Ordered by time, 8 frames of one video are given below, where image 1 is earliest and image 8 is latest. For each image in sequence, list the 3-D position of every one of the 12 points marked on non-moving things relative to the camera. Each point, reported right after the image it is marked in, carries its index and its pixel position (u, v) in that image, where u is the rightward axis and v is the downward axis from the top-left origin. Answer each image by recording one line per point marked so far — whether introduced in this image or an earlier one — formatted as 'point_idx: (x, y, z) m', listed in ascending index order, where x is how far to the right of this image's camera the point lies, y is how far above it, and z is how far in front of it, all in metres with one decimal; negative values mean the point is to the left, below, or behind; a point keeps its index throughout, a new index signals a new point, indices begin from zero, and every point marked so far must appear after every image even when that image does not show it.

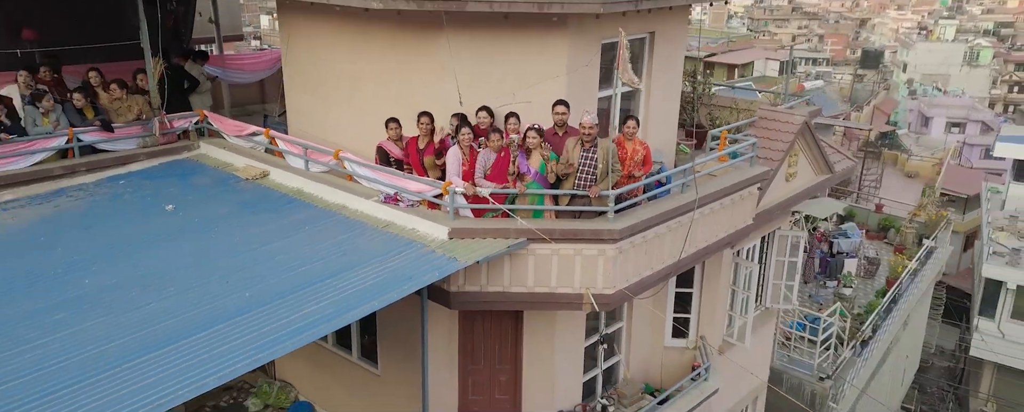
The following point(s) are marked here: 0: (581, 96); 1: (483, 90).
0: (+0.9, +1.4, +9.5) m
1: (-0.4, +1.5, +9.4) m
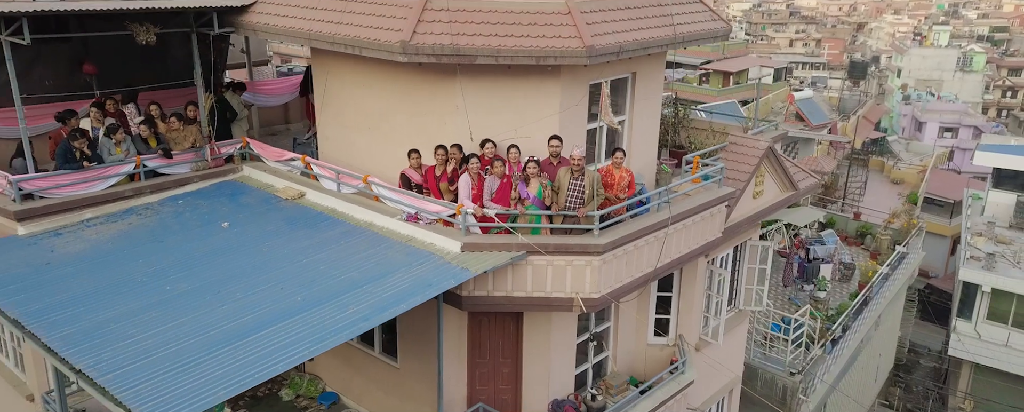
0: (+0.9, +1.1, +11.3) m
1: (-0.3, +1.2, +11.1) m
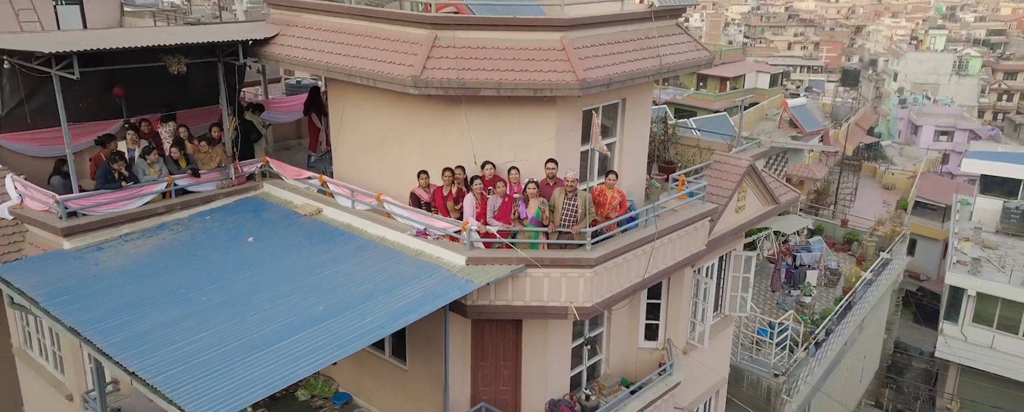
0: (+0.9, +0.9, +12.4) m
1: (-0.3, +1.0, +12.2) m
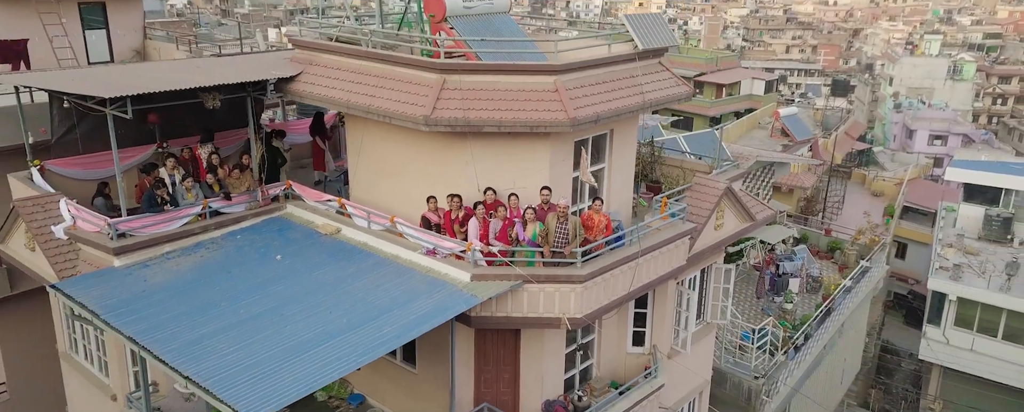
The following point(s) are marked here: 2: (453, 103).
0: (+0.9, +0.5, +13.9) m
1: (-0.4, +0.5, +13.8) m
2: (-1.0, +1.8, +12.8) m
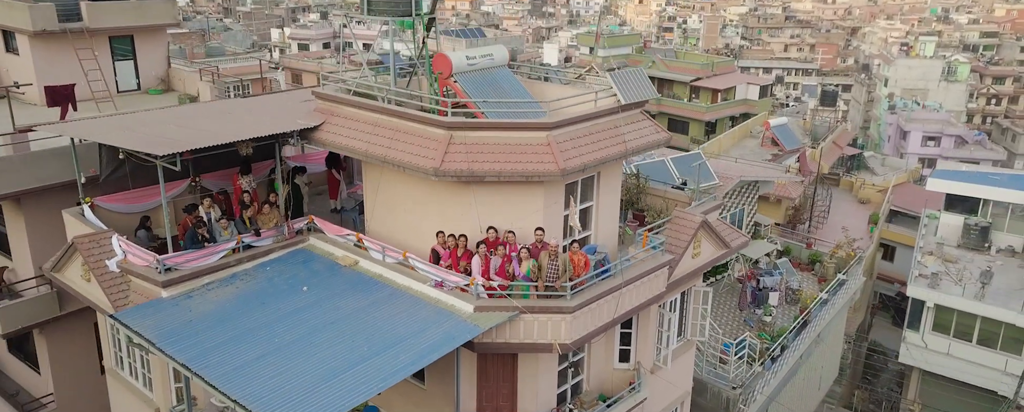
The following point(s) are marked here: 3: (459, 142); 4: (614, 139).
0: (+0.8, -0.3, +15.8) m
1: (-0.4, -0.2, +15.7) m
2: (-1.0, +1.0, +14.7) m
3: (-1.1, +1.3, +14.9) m
4: (+2.2, +1.4, +16.1) m
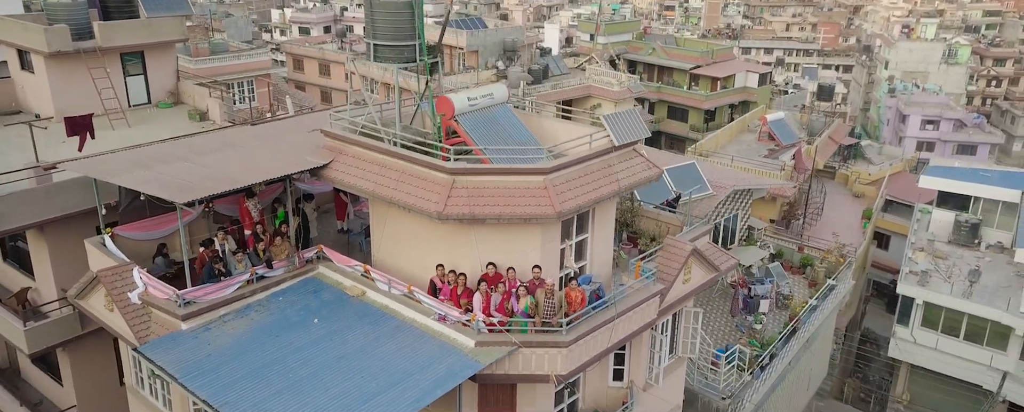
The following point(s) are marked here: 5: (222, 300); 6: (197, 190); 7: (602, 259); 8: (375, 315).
0: (+0.8, -1.1, +16.8) m
1: (-0.4, -1.1, +16.6) m
2: (-1.1, +0.1, +15.6) m
3: (-1.1, +0.4, +15.8) m
4: (+2.2, +0.6, +17.0) m
5: (-6.6, -2.1, +17.0) m
6: (-6.8, +0.4, +16.2) m
7: (+2.2, -1.3, +18.4) m
8: (-3.2, -2.5, +17.1) m
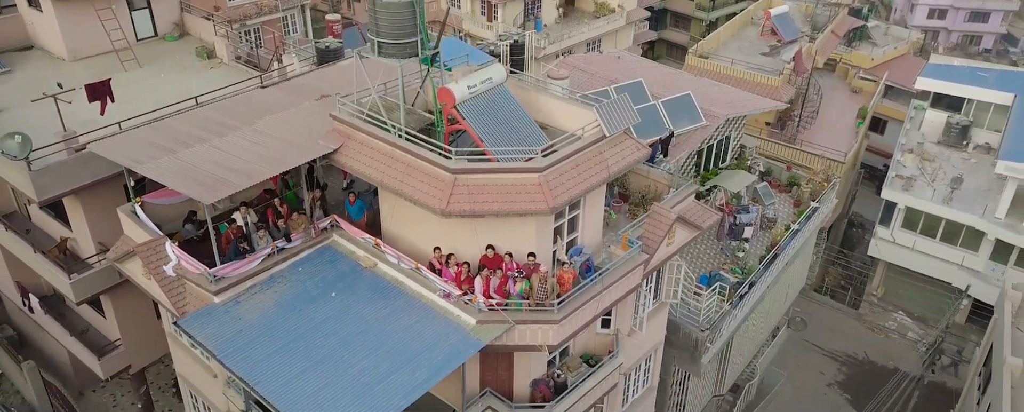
0: (+0.8, -0.8, +18.5) m
1: (-0.5, -0.8, +18.3) m
2: (-1.1, +0.2, +17.1) m
3: (-1.1, +0.5, +17.2) m
4: (+2.1, +0.9, +18.4) m
5: (-6.7, -1.7, +19.0) m
6: (-6.9, +0.5, +17.7) m
7: (+2.2, -0.7, +20.1) m
8: (-3.2, -2.1, +19.1) m
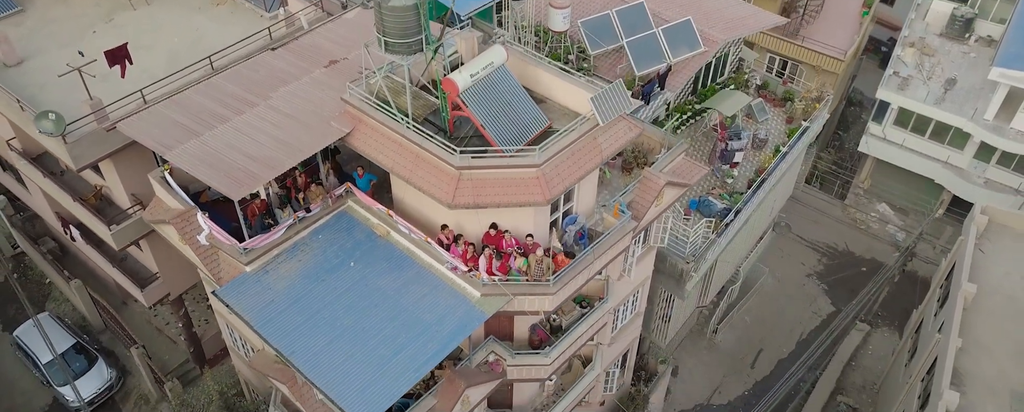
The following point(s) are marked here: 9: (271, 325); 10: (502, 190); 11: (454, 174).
0: (+0.8, -0.3, +20.4) m
1: (-0.5, -0.3, +20.2) m
2: (-1.1, +0.3, +18.8) m
3: (-1.1, +0.7, +18.9) m
4: (+2.1, +1.4, +19.8) m
5: (-6.6, -1.1, +21.1) m
6: (-6.9, +0.8, +19.3) m
7: (+2.2, +0.2, +21.9) m
8: (-3.2, -1.4, +21.3) m
9: (-6.3, -3.2, +19.8) m
10: (-0.2, +0.4, +18.9) m
11: (-1.5, +0.8, +18.9) m
